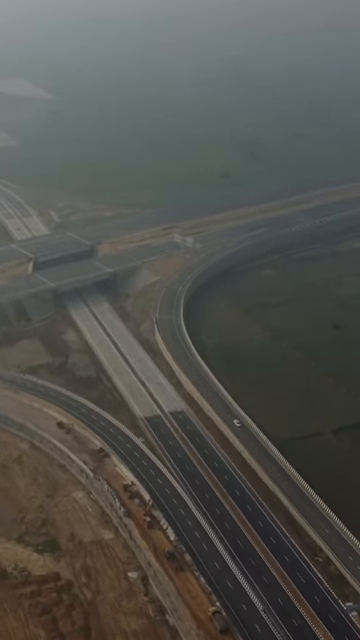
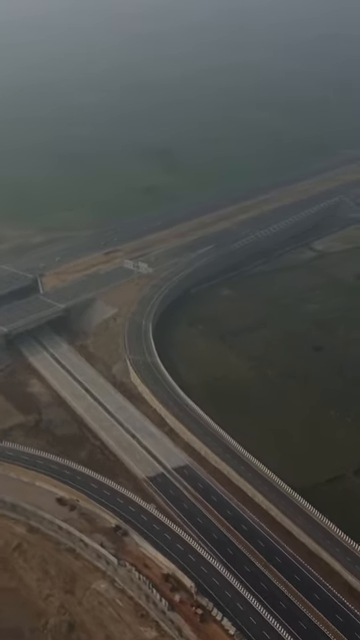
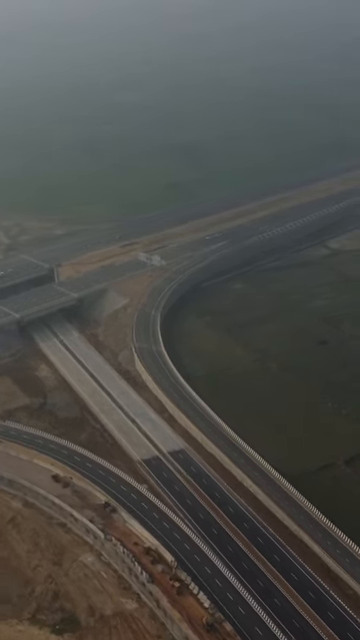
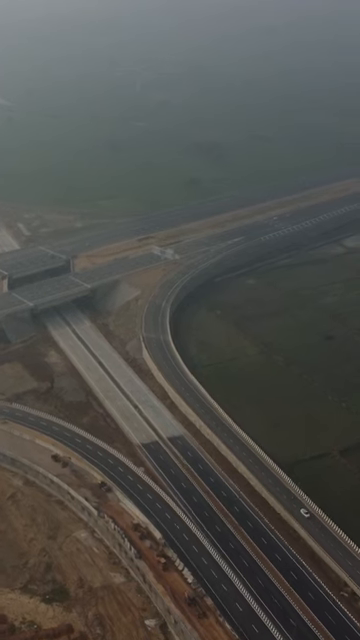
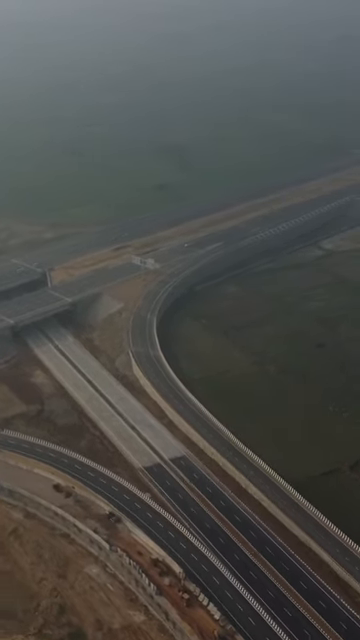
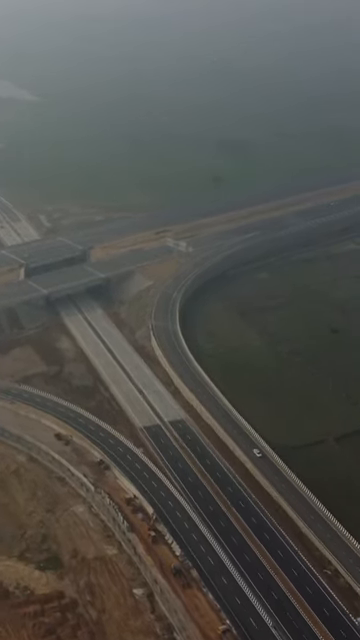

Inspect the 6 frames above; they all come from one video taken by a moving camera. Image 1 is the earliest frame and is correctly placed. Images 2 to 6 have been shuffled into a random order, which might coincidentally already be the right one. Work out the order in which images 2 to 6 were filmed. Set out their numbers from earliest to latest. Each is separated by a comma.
6, 4, 3, 5, 2
